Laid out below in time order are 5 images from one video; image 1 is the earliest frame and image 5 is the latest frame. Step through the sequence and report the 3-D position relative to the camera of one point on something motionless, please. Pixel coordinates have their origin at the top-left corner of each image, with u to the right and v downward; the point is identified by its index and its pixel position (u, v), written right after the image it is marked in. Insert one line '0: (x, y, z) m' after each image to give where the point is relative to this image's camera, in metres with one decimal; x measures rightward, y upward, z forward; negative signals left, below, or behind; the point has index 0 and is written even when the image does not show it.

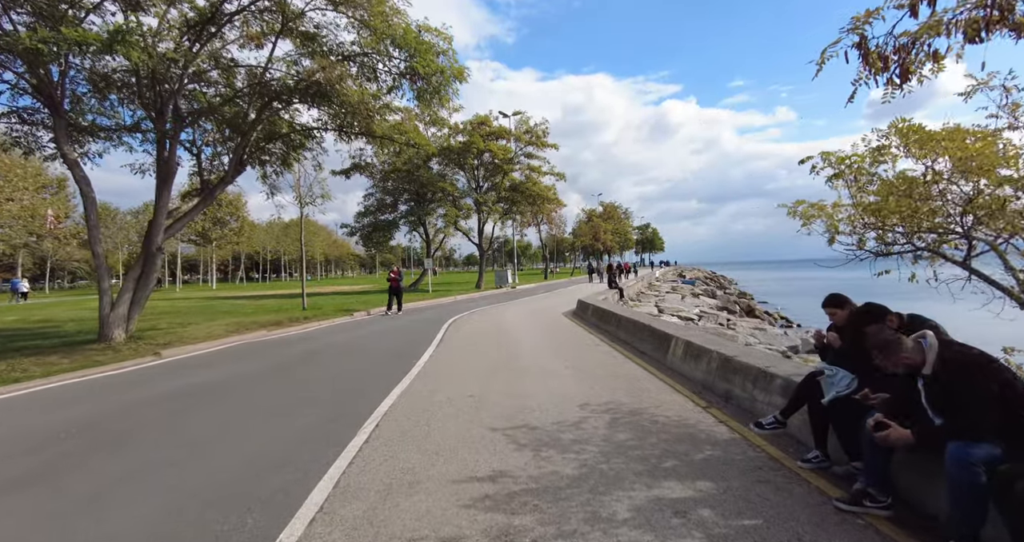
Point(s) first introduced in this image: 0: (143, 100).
0: (-8.9, +4.1, +12.6) m
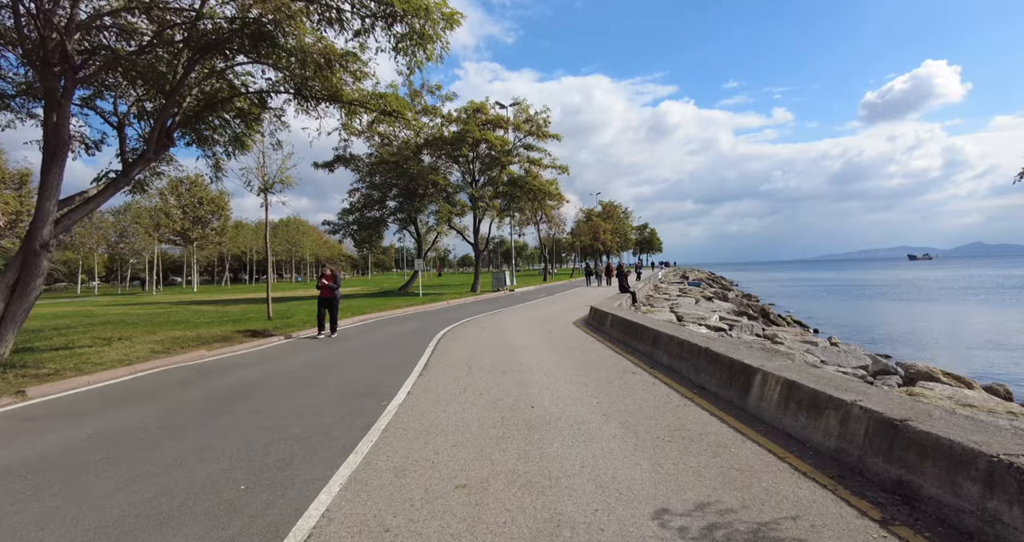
0: (-8.8, +4.0, +9.4) m
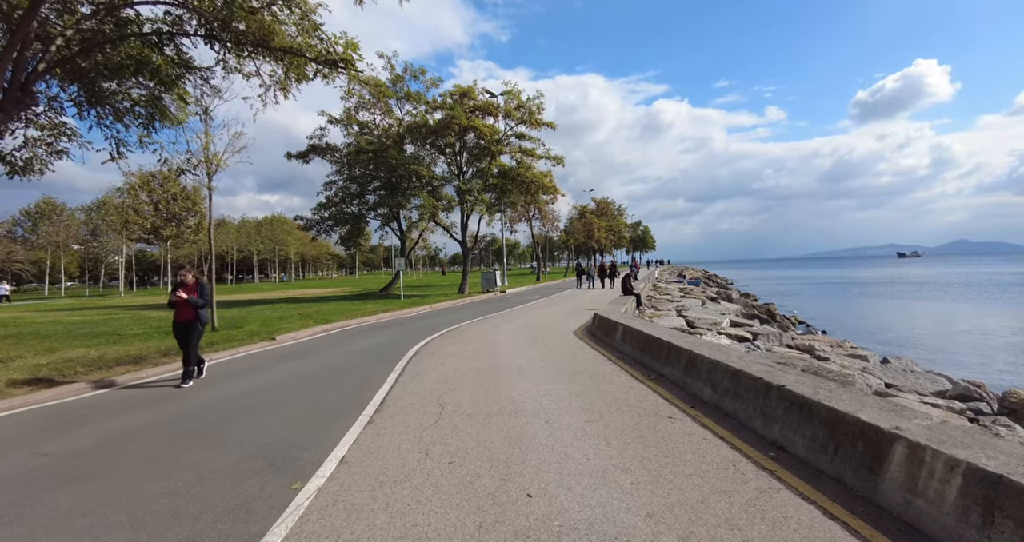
0: (-9.0, +4.0, +6.5) m
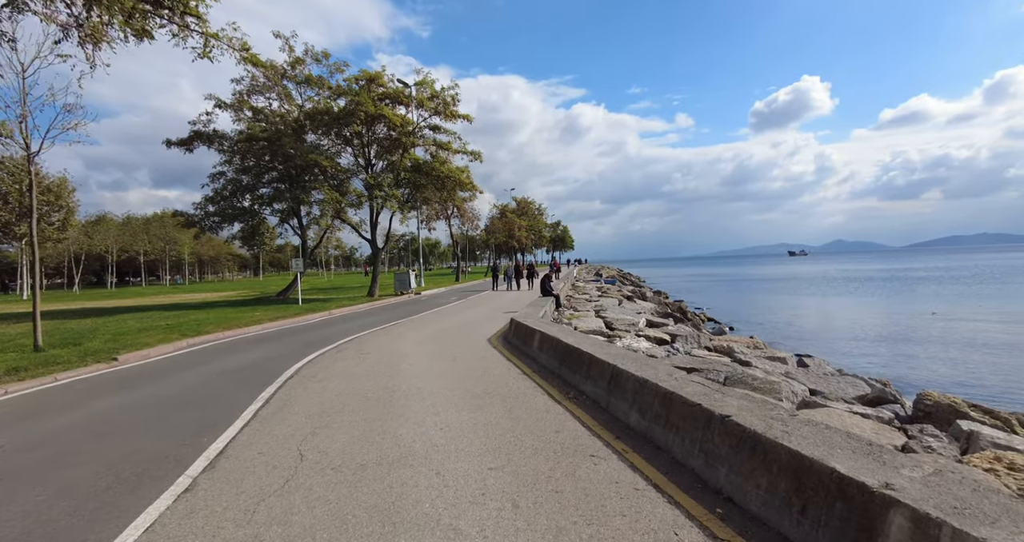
0: (-10.0, +3.8, +3.5) m
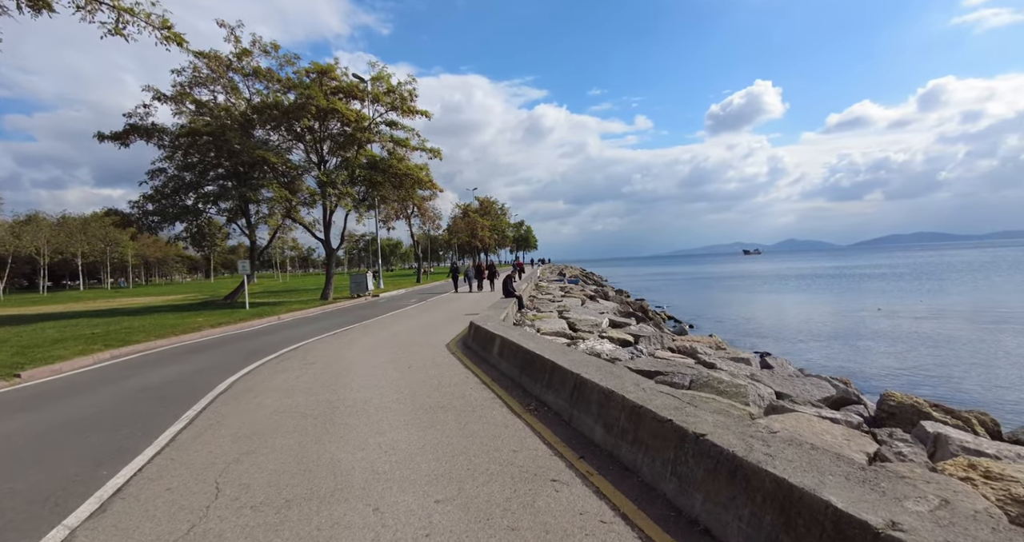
0: (-10.4, +3.7, +2.1) m
